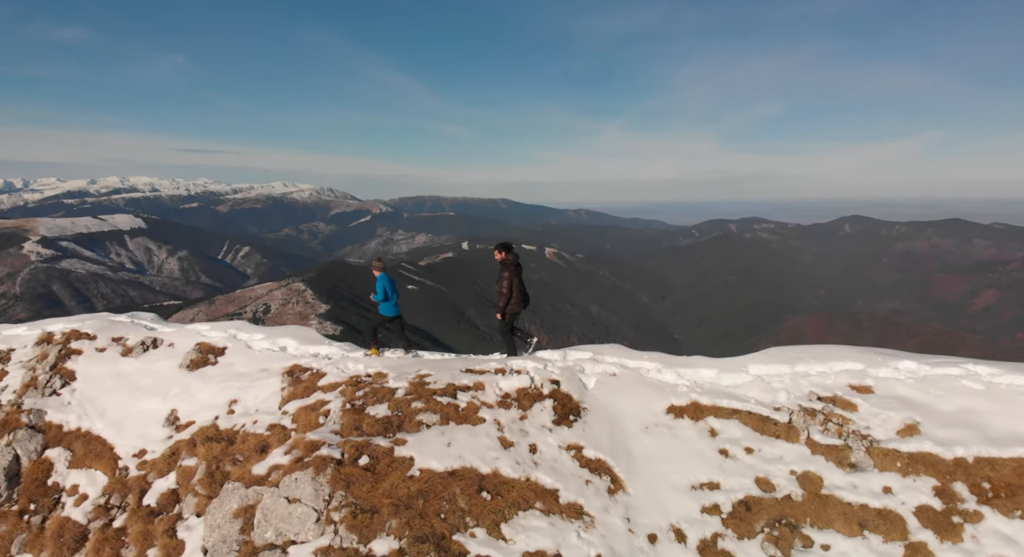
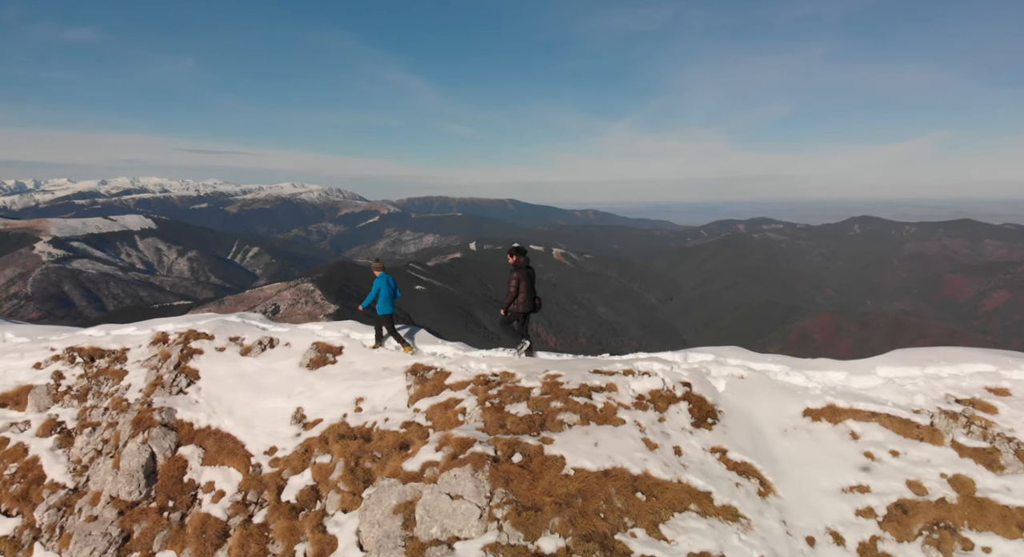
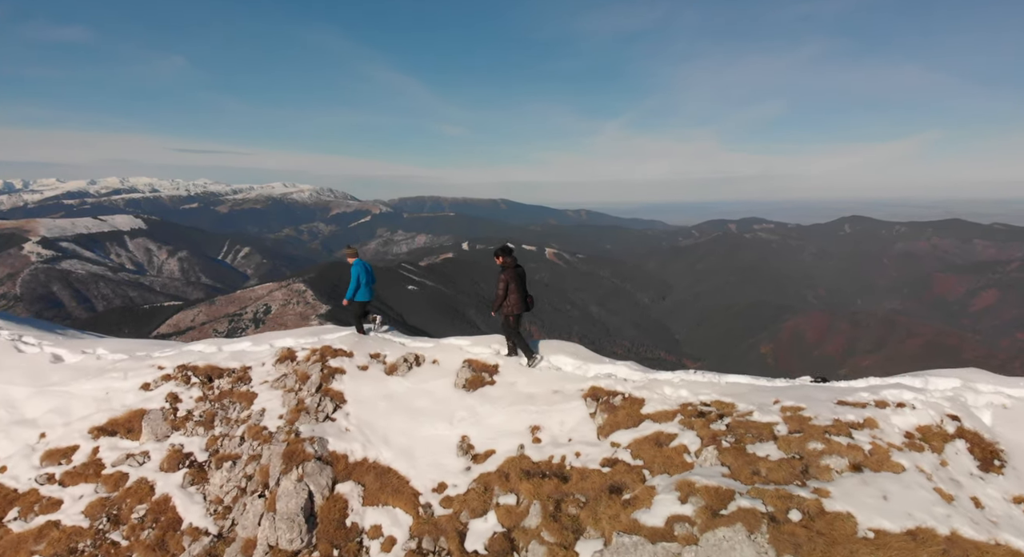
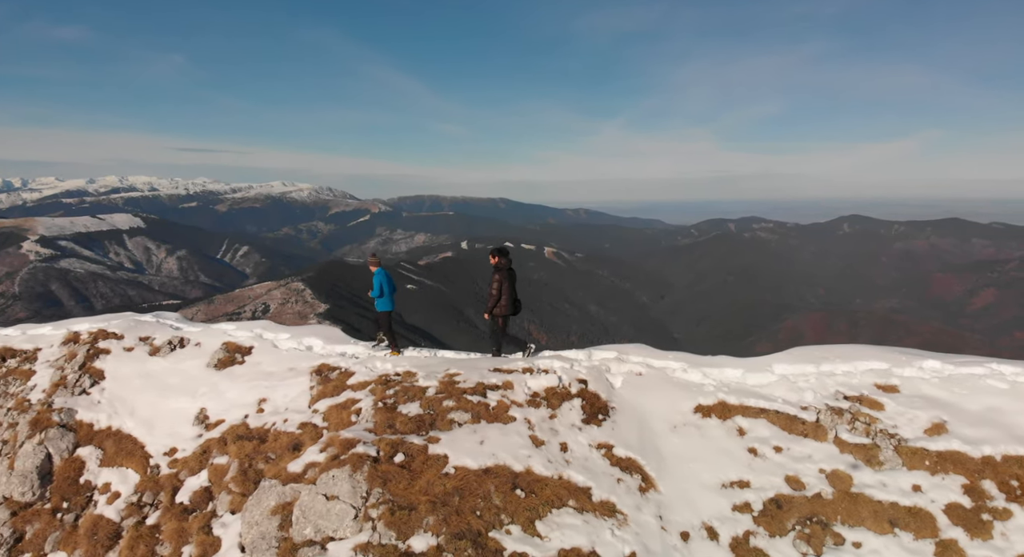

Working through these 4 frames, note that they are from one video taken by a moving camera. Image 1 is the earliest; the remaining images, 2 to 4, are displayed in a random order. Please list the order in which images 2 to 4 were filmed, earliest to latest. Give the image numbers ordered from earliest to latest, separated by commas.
4, 2, 3
